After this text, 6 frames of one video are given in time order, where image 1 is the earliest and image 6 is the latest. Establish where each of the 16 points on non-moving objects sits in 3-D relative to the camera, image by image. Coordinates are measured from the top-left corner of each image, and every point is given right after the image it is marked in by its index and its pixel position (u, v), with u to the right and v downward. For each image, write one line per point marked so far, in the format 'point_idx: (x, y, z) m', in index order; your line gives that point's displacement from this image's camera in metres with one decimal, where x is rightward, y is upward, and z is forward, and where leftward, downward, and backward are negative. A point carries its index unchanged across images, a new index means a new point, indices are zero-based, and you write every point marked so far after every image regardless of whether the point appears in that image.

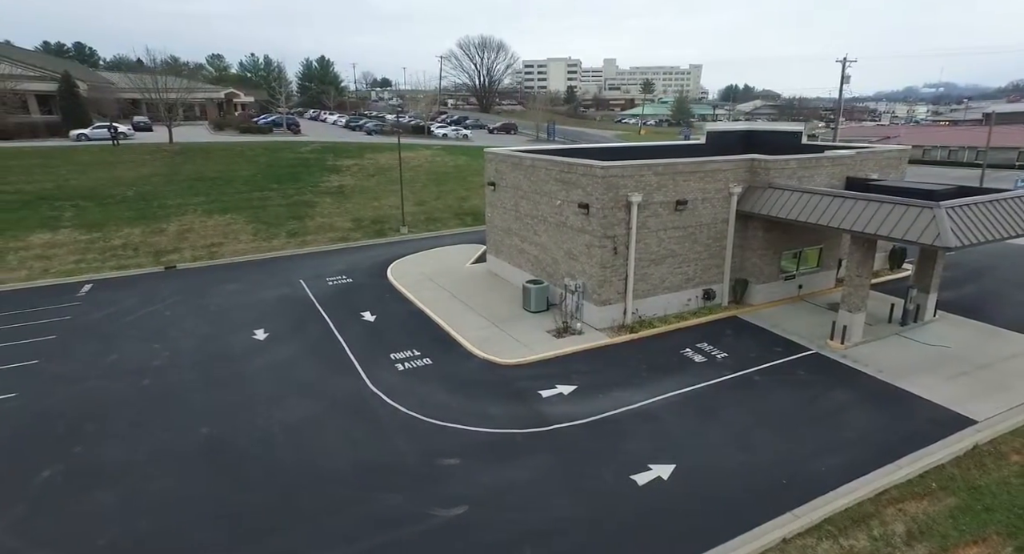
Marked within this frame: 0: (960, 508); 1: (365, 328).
0: (+8.6, -4.4, +11.3) m
1: (-4.8, -1.6, +19.1) m
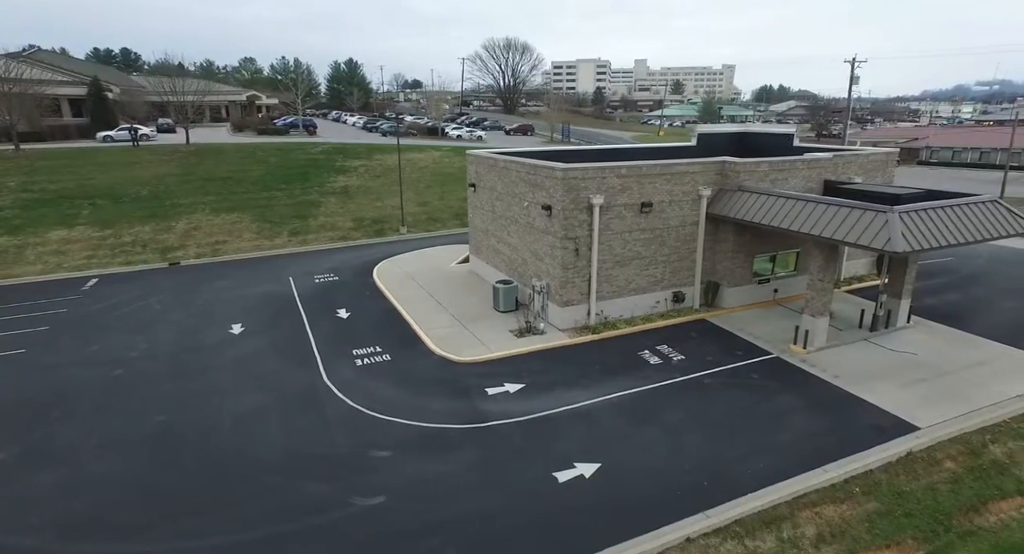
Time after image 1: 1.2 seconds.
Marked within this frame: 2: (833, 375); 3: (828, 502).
0: (+7.0, -4.5, +11.3) m
1: (-5.9, -1.6, +19.7) m
2: (+8.8, -2.7, +16.2) m
3: (+6.1, -4.3, +11.4) m
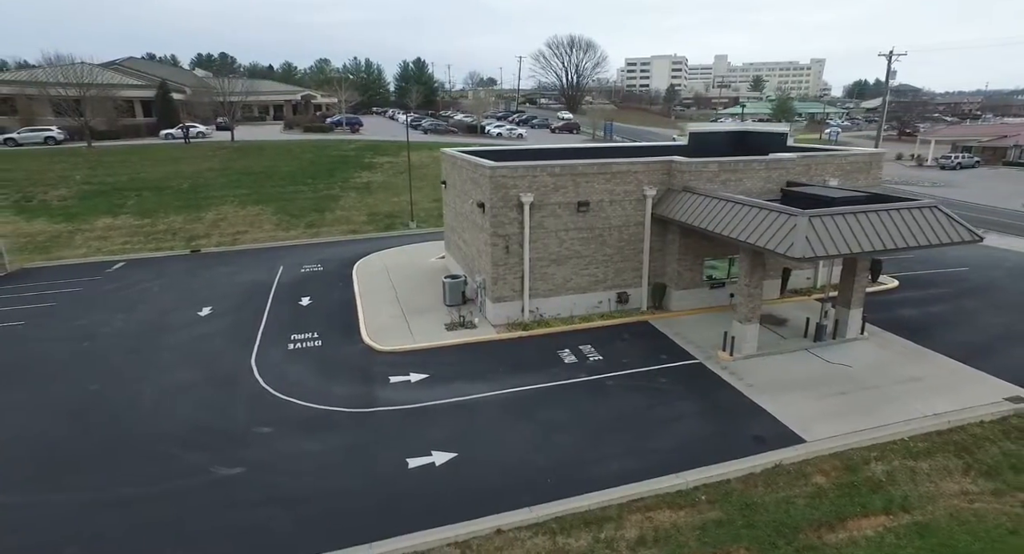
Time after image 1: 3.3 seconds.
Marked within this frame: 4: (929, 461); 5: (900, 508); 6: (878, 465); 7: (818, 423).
0: (+3.8, -4.5, +11.0) m
1: (-7.8, -1.2, +21.0) m
2: (+6.2, -2.8, +15.7) m
3: (+2.9, -4.4, +11.3) m
4: (+8.9, -3.9, +12.7) m
5: (+7.6, -4.5, +11.6) m
6: (+7.7, -4.0, +12.6) m
7: (+7.1, -3.4, +13.8) m
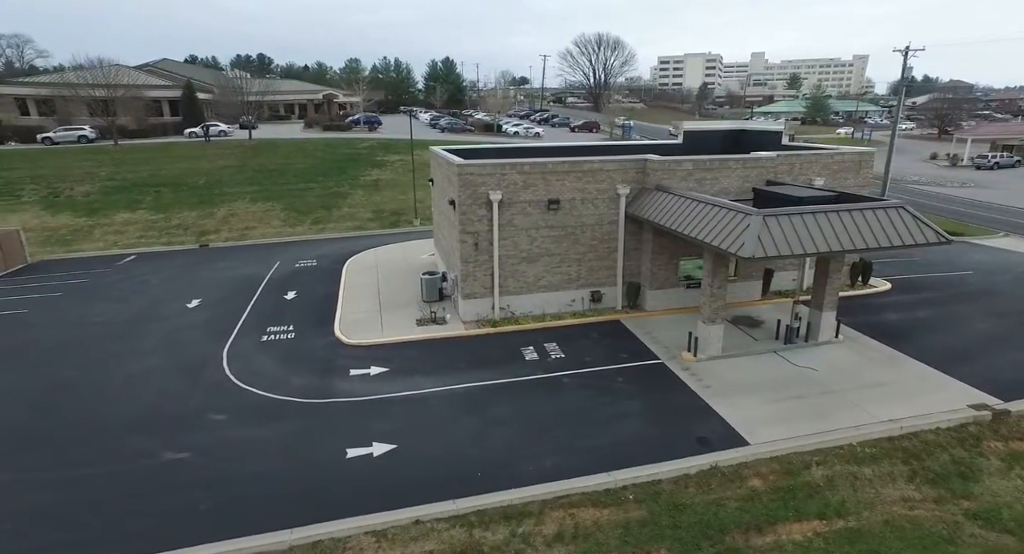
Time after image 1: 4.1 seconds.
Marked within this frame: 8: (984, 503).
0: (+2.3, -4.5, +11.0) m
1: (-8.6, -1.0, +21.6) m
2: (+5.0, -2.8, +15.5) m
3: (+1.5, -4.3, +11.3) m
4: (+7.6, -4.0, +12.4) m
5: (+6.2, -4.5, +11.3) m
6: (+6.4, -4.0, +12.3) m
7: (+5.8, -3.4, +13.6) m
8: (+9.3, -4.4, +11.6) m
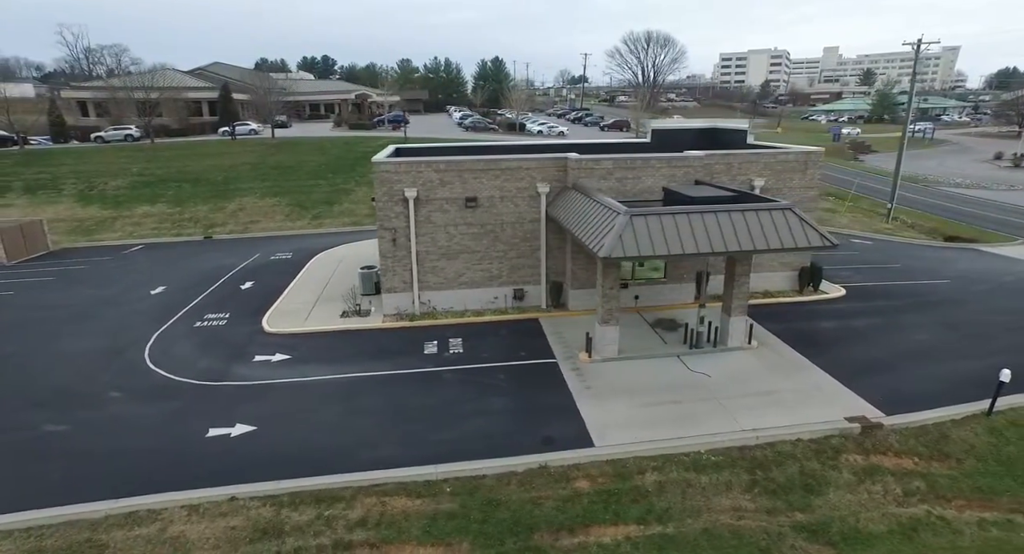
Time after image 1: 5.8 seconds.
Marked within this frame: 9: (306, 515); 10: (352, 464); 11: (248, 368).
0: (-1.3, -4.4, +11.1) m
1: (-11.0, -0.6, +22.9) m
2: (+1.9, -2.8, +15.4) m
3: (-2.1, -4.2, +11.6) m
4: (+4.1, -4.0, +12.0) m
5: (+2.6, -4.5, +11.1) m
6: (+2.9, -4.0, +12.1) m
7: (+2.5, -3.4, +13.4) m
8: (+5.7, -4.5, +11.1) m
9: (-3.9, -4.4, +11.0) m
10: (-3.4, -3.9, +12.4) m
11: (-7.3, -2.5, +16.5) m
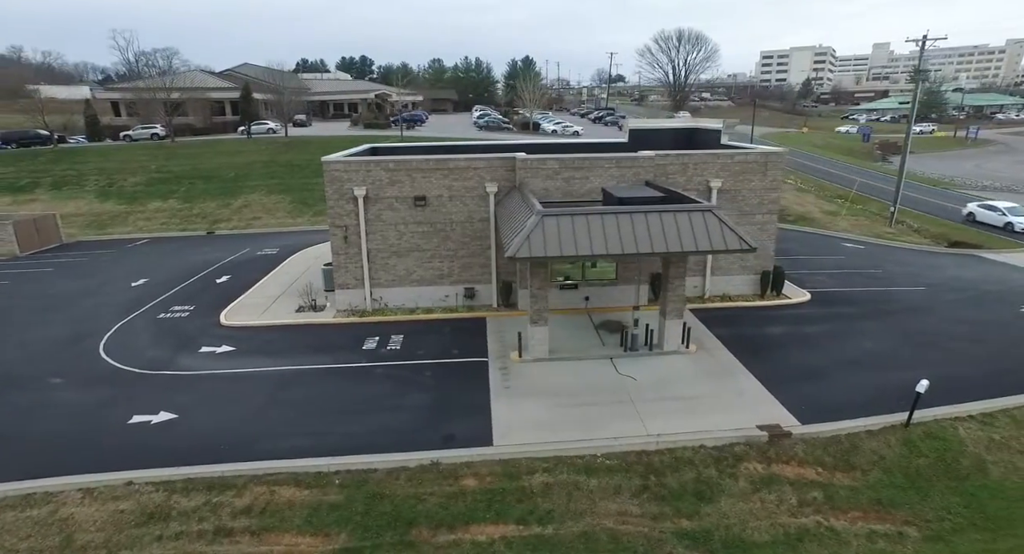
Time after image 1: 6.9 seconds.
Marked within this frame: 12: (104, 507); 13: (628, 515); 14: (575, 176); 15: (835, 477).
0: (-3.6, -4.4, +11.4) m
1: (-12.4, -0.4, +23.7) m
2: (-0.1, -2.8, +15.4) m
3: (-4.4, -4.2, +11.8) m
4: (+1.8, -4.1, +11.9) m
5: (+0.3, -4.5, +11.1) m
6: (+0.6, -4.0, +12.0) m
7: (+0.3, -3.4, +13.4) m
8: (+3.4, -4.5, +10.9) m
9: (-6.2, -4.3, +11.4) m
10: (-5.6, -3.8, +12.8) m
11: (-9.2, -2.4, +17.1) m
12: (-7.7, -4.3, +11.2) m
13: (+2.0, -4.5, +11.1) m
14: (+2.1, +3.2, +18.8) m
15: (+6.4, -4.0, +11.7) m
